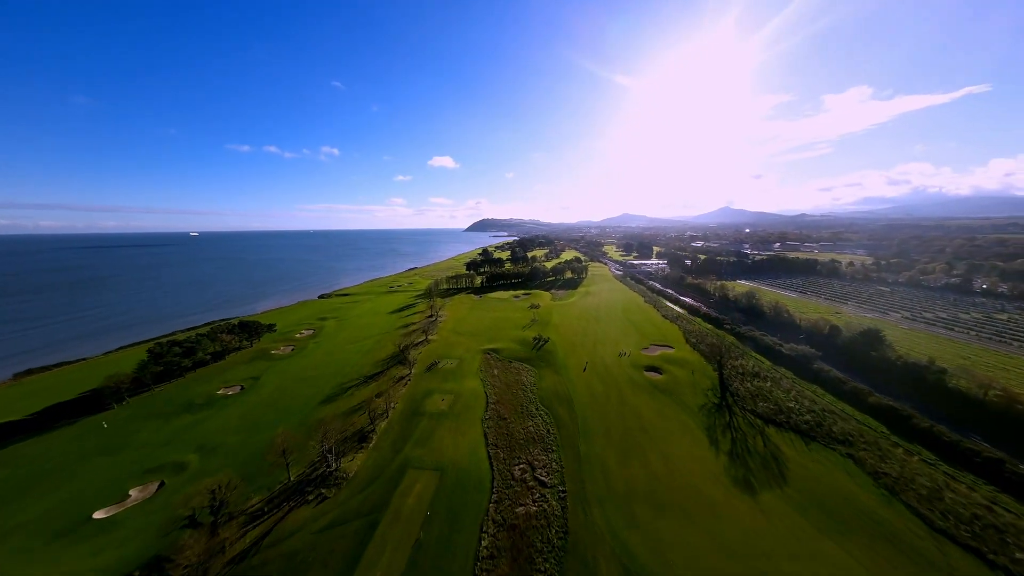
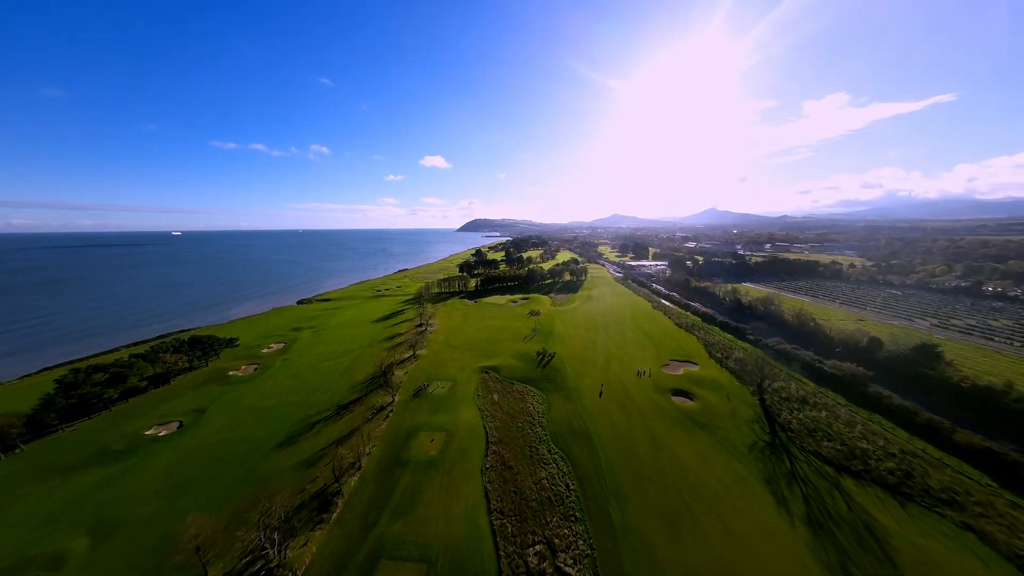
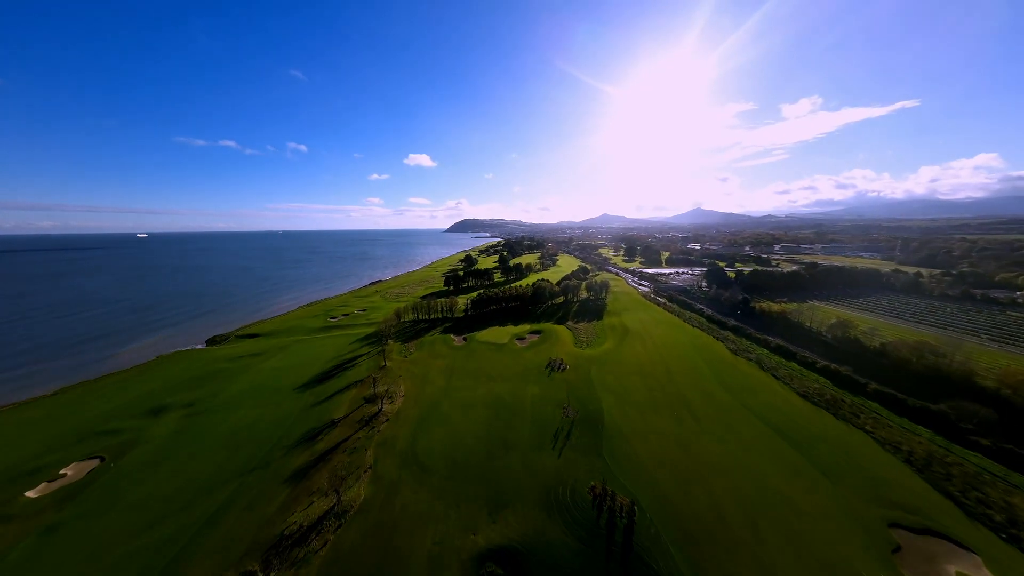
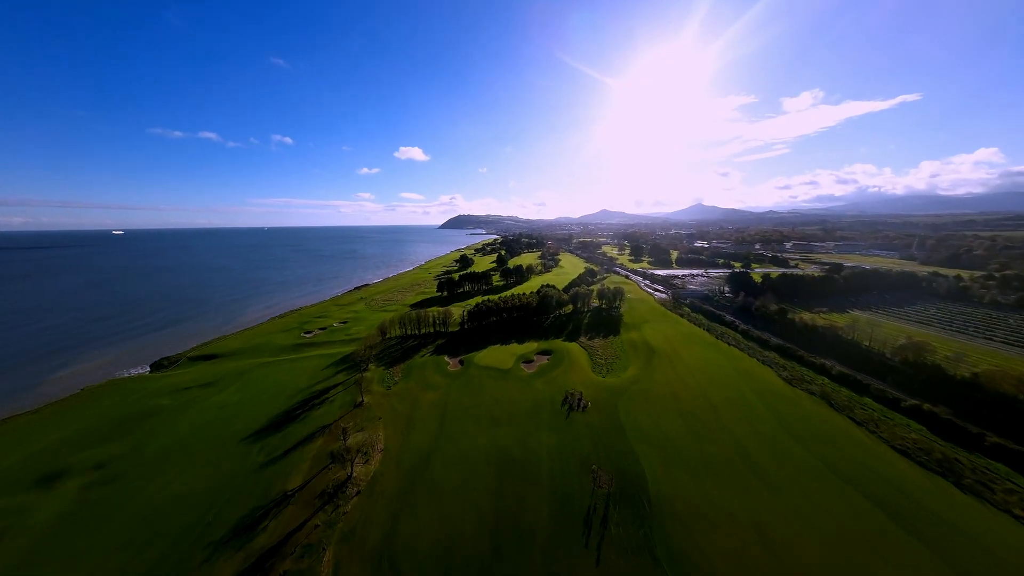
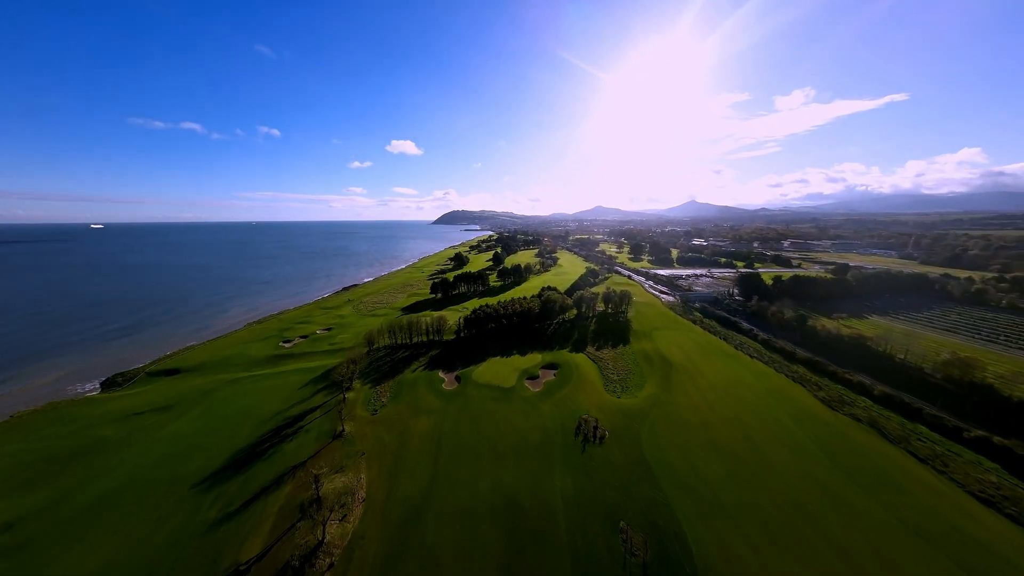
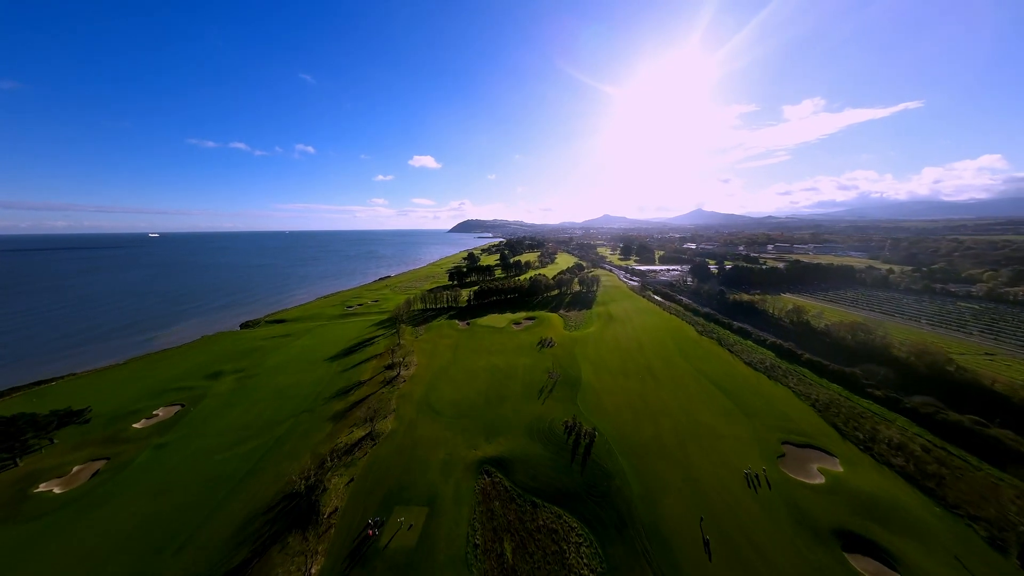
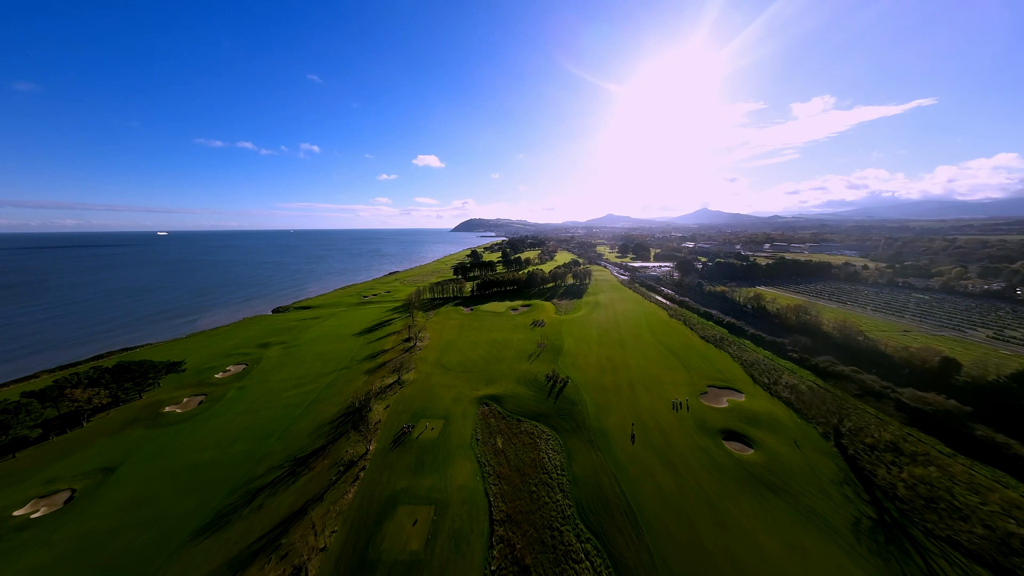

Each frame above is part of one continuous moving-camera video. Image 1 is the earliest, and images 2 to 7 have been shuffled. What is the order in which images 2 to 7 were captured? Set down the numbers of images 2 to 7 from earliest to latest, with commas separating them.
2, 7, 6, 3, 4, 5
